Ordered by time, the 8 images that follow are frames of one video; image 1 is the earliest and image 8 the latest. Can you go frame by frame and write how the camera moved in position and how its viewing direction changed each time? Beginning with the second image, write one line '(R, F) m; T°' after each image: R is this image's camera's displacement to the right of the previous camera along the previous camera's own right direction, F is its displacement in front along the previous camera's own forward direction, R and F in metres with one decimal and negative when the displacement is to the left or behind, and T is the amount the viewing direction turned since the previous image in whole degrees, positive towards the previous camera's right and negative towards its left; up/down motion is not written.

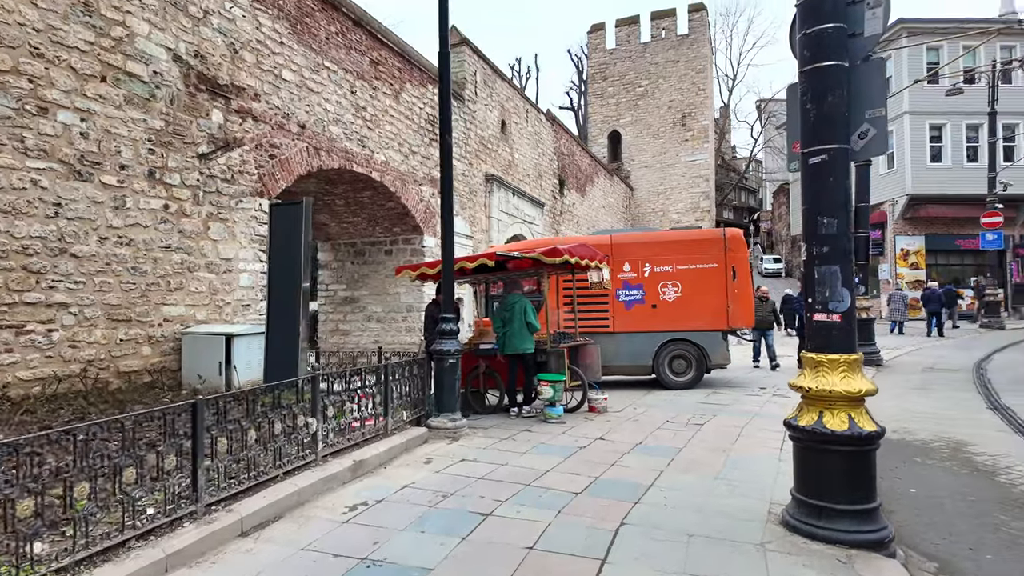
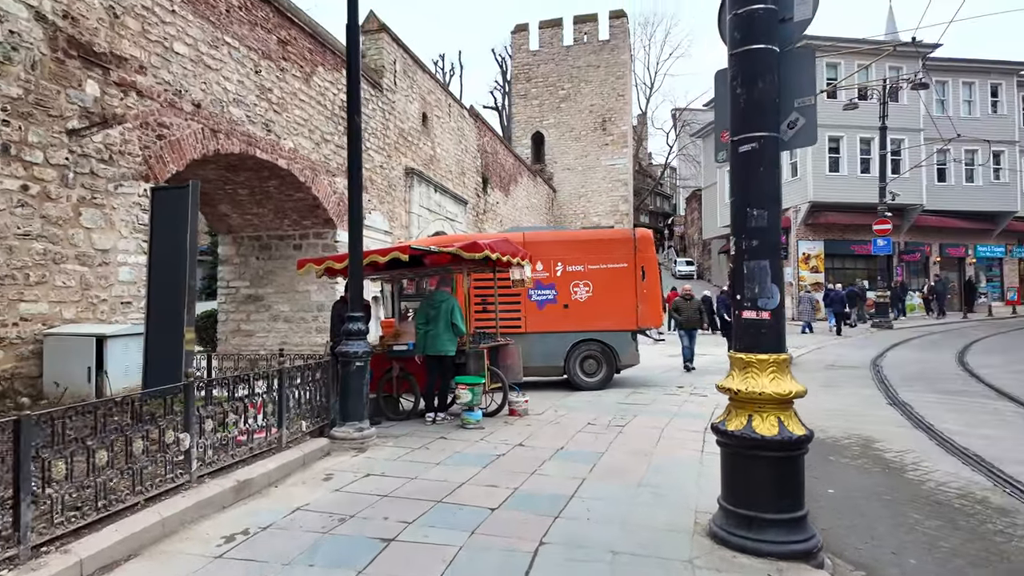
(+0.1, +0.4) m; +7°
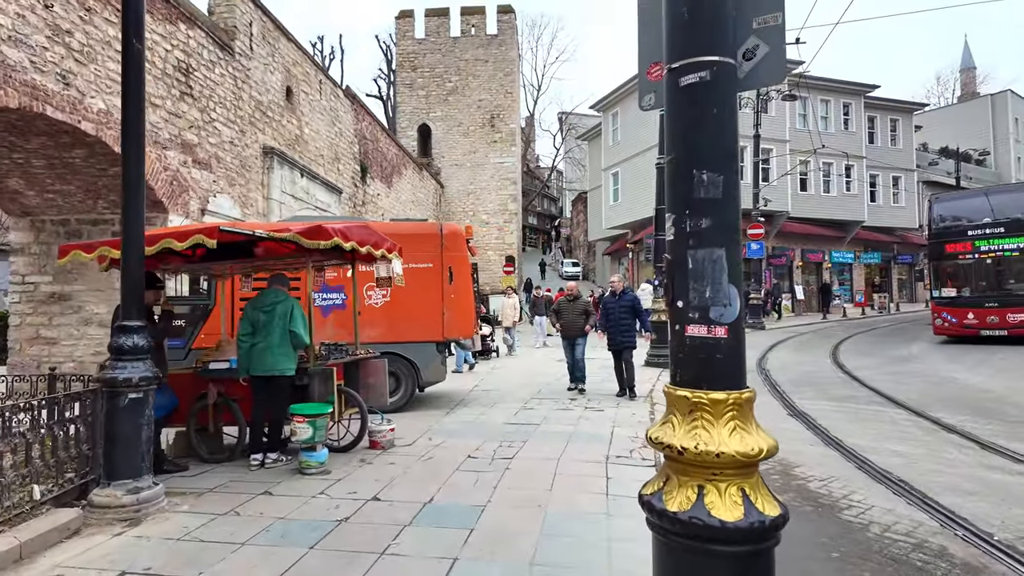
(+0.3, +1.3) m; +11°
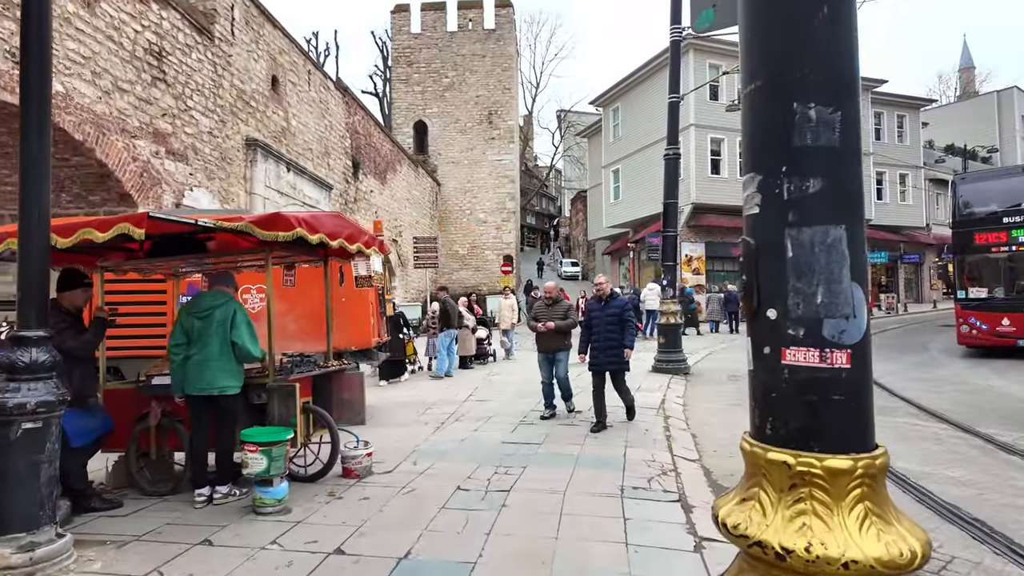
(0.0, +0.8) m; 0°
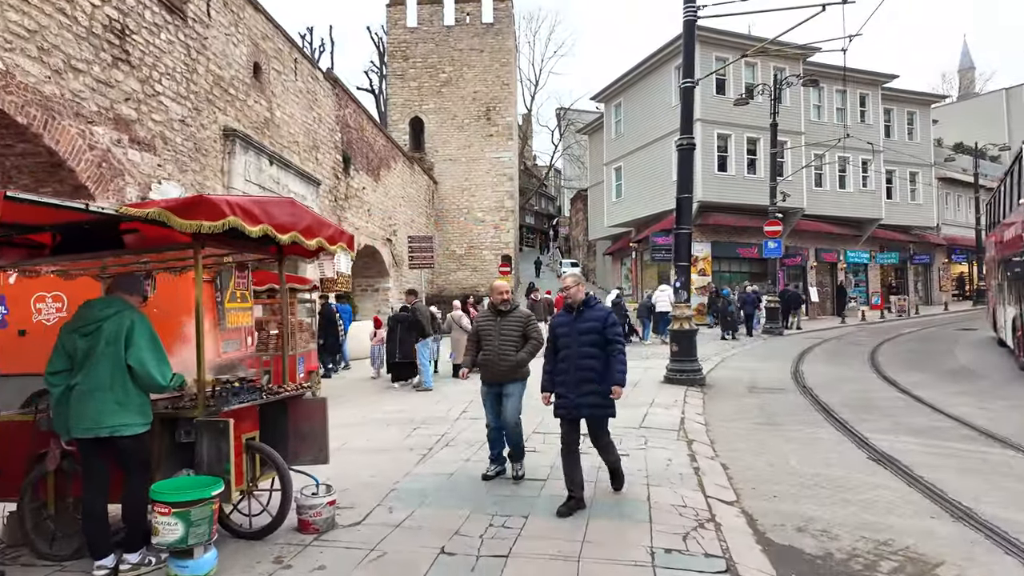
(0.0, +1.0) m; 0°
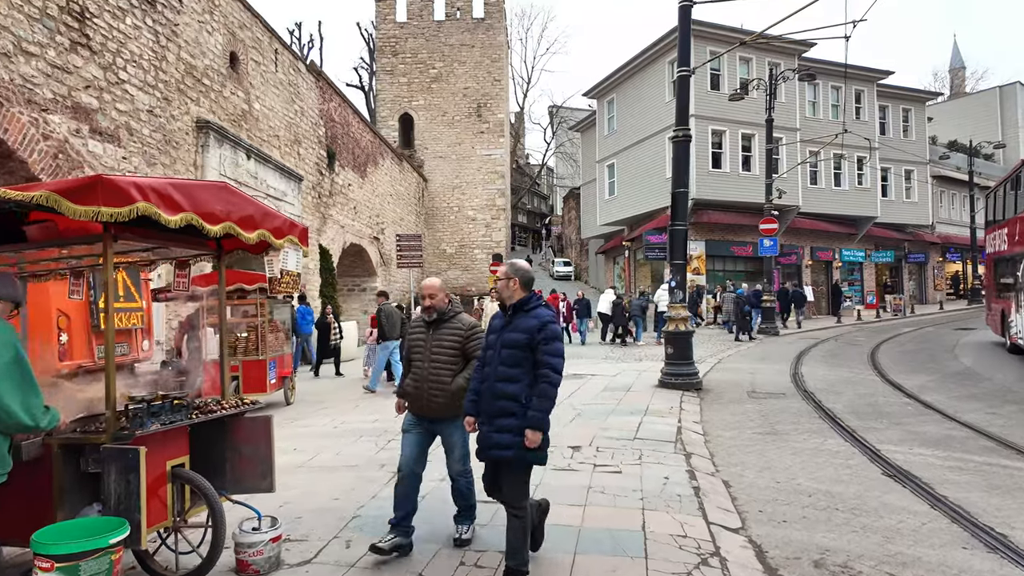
(+0.1, +0.5) m; +1°
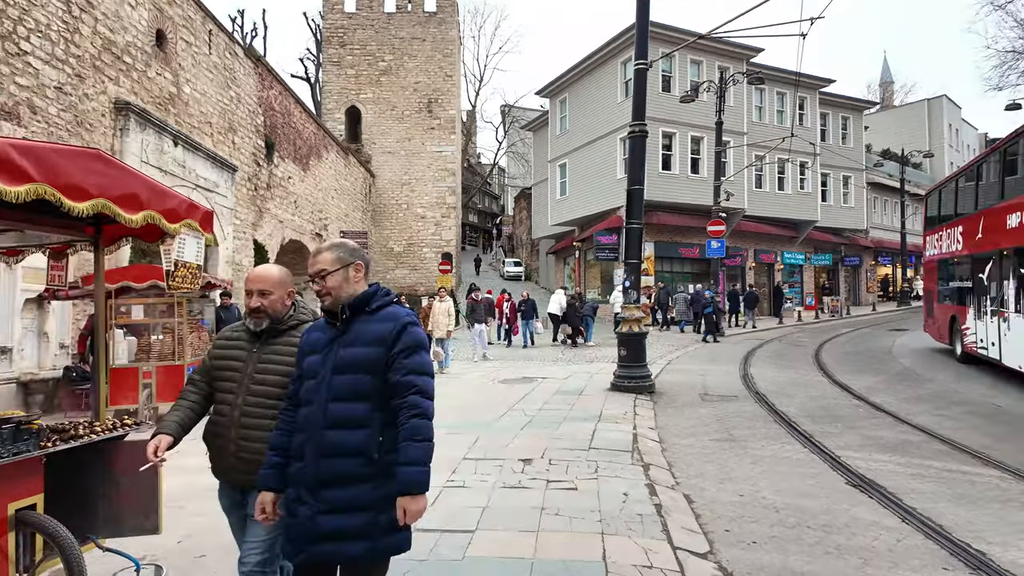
(0.0, +0.5) m; +5°
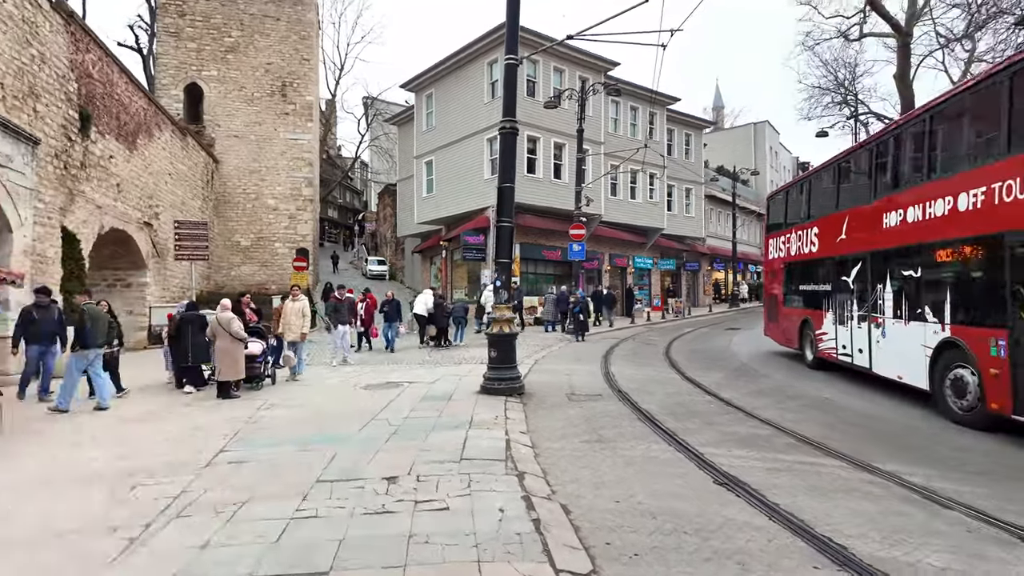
(0.0, +0.5) m; +13°
